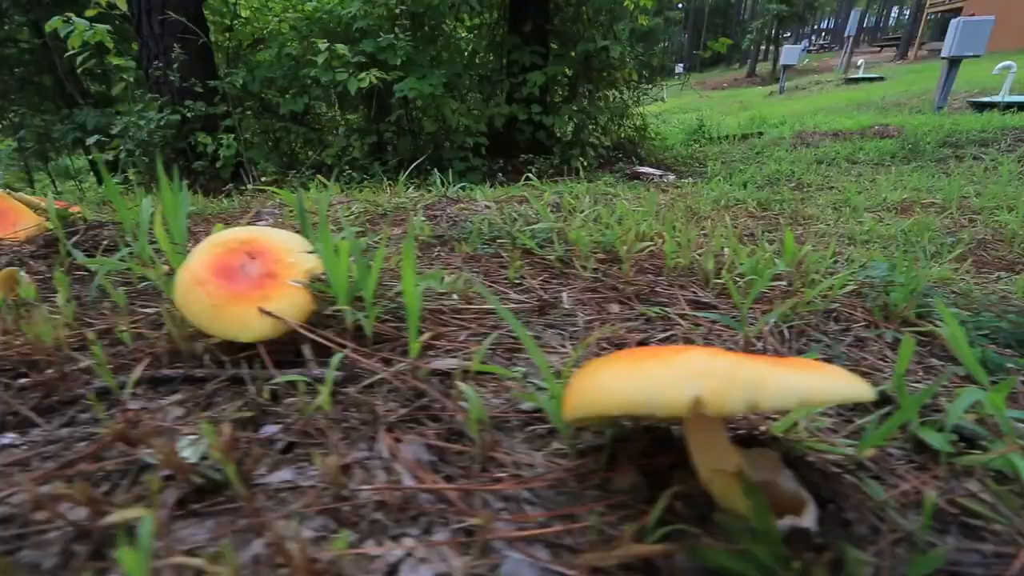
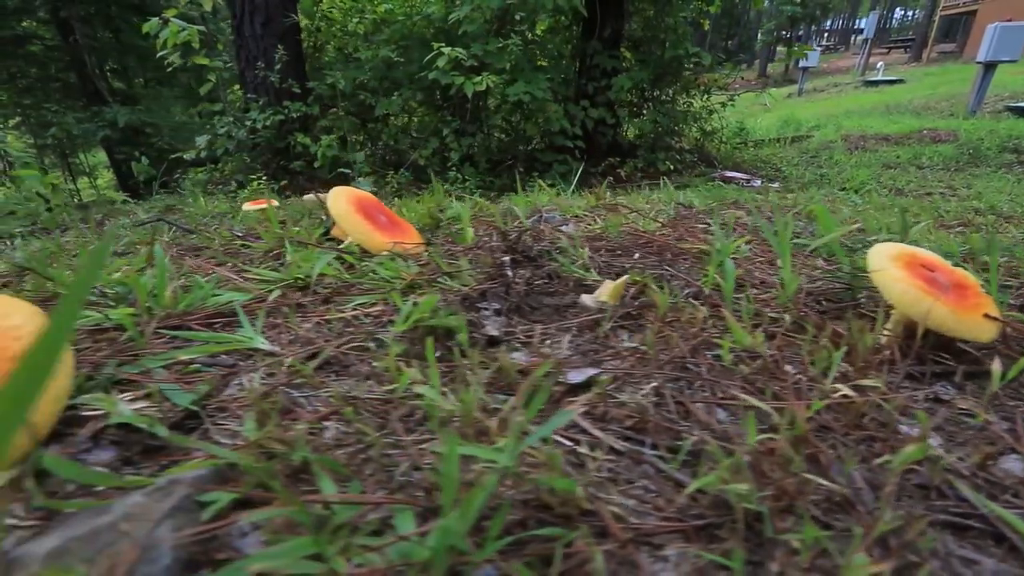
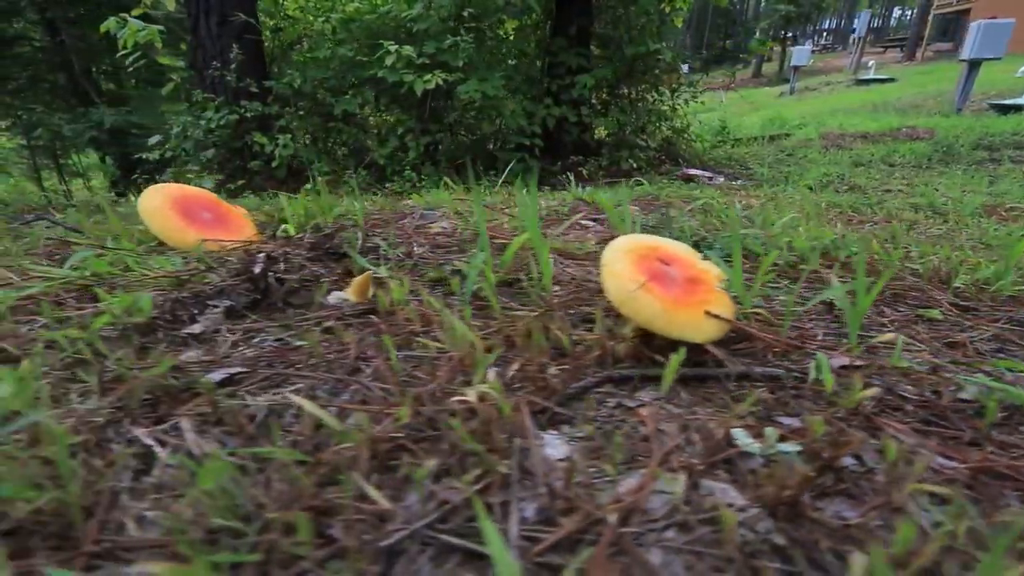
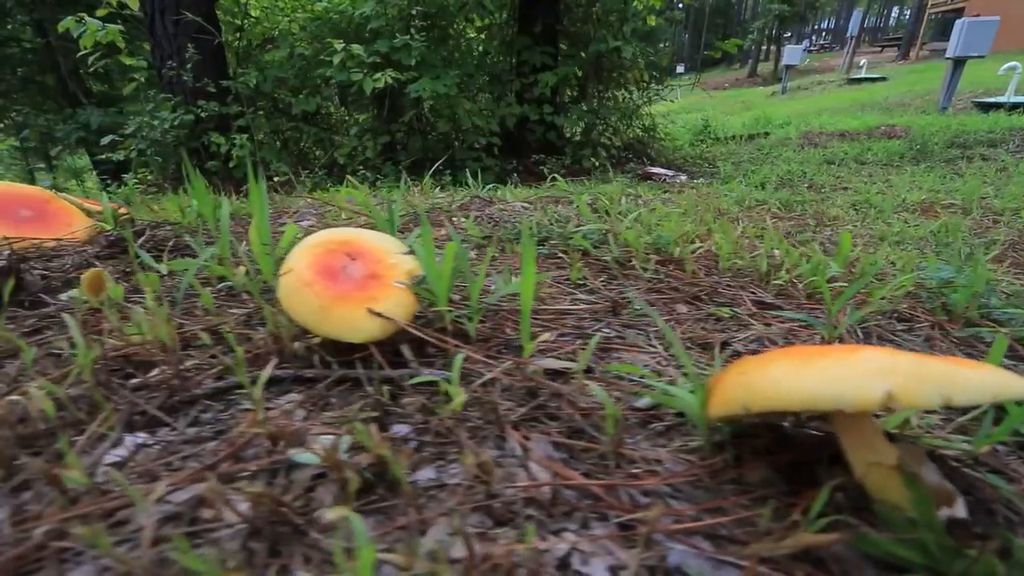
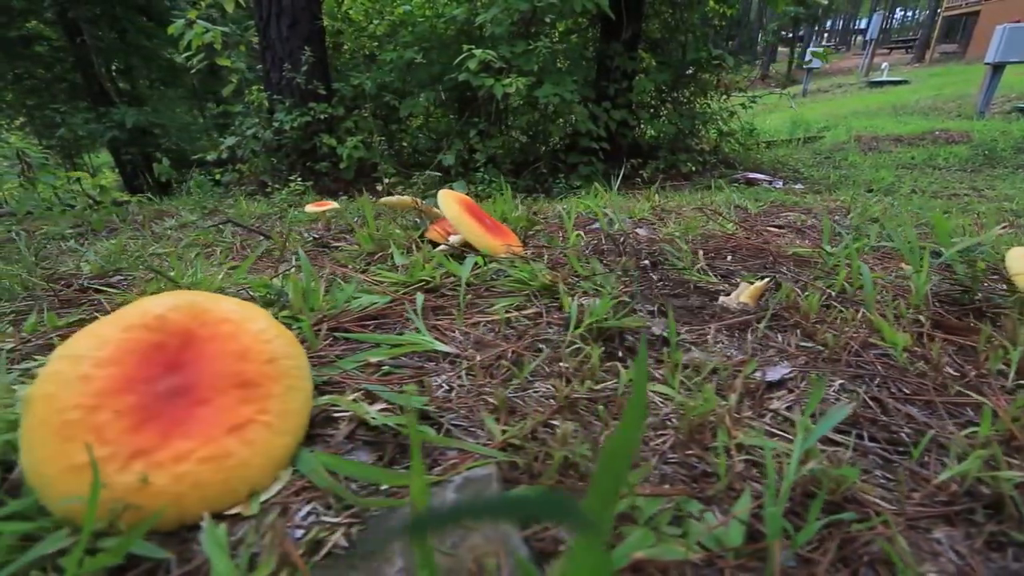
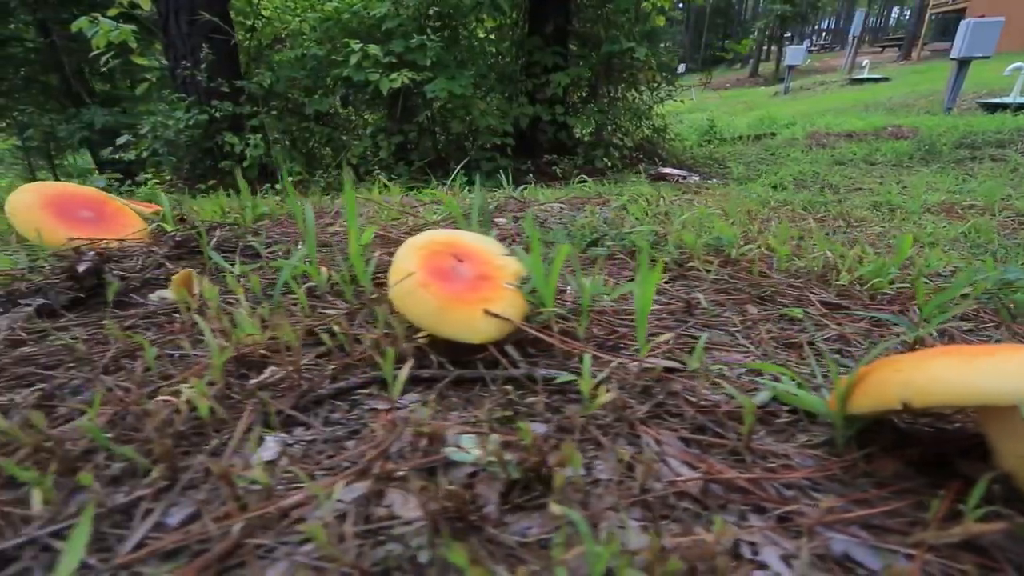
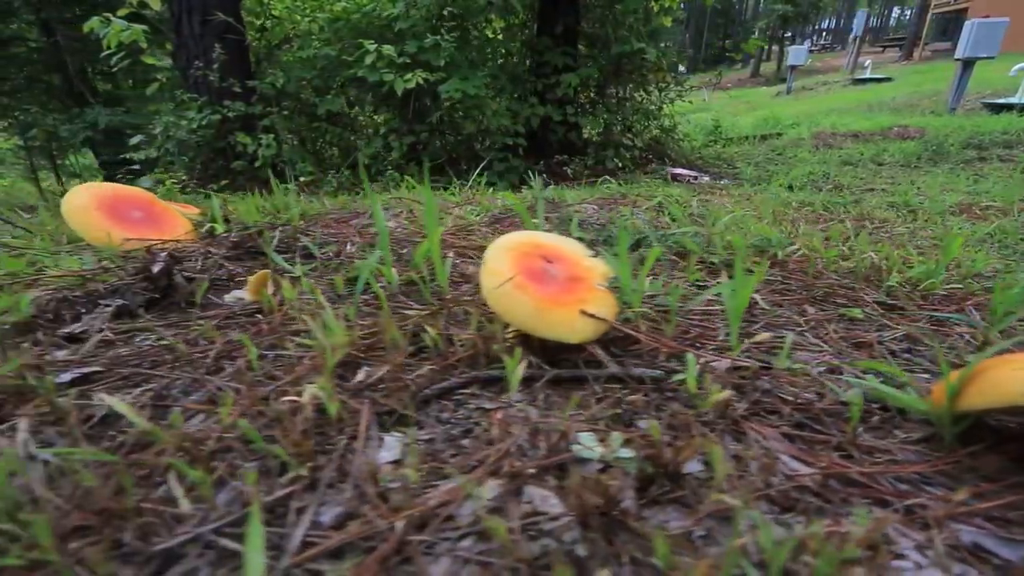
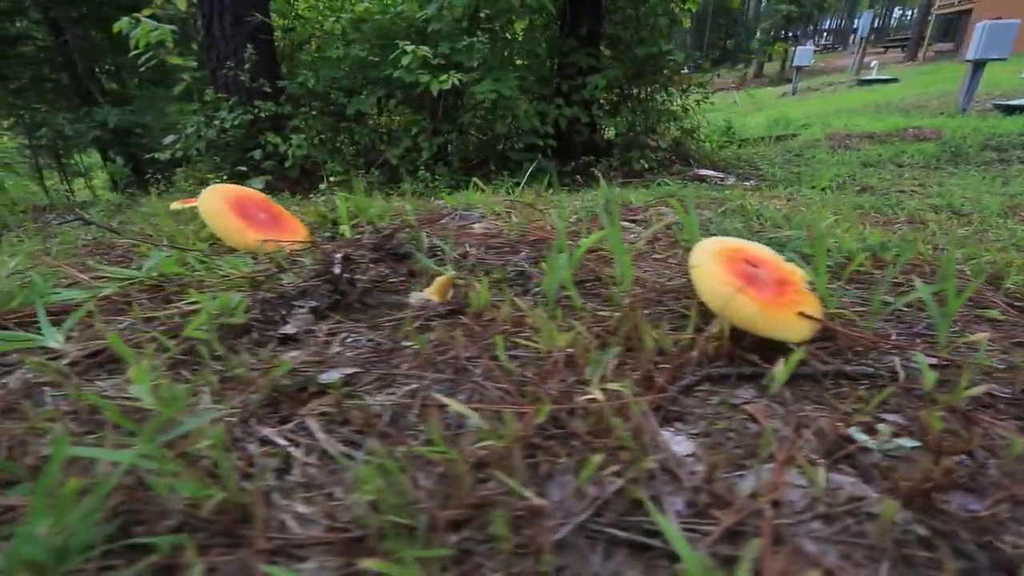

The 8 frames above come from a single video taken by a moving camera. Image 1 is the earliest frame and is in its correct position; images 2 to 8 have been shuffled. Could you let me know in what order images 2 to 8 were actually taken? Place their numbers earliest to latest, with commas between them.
4, 6, 7, 3, 8, 2, 5
